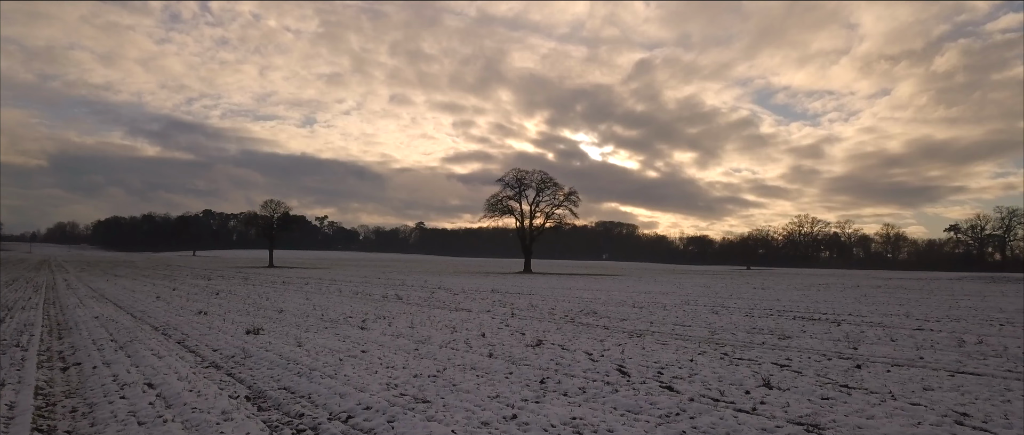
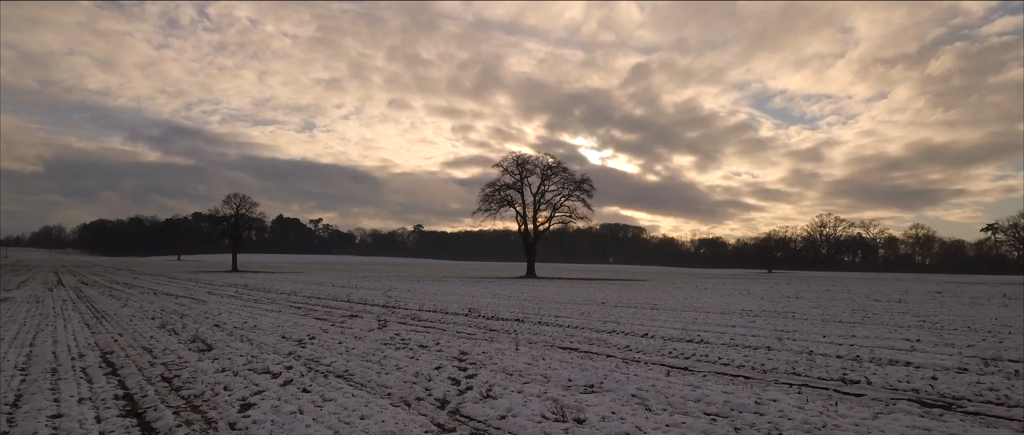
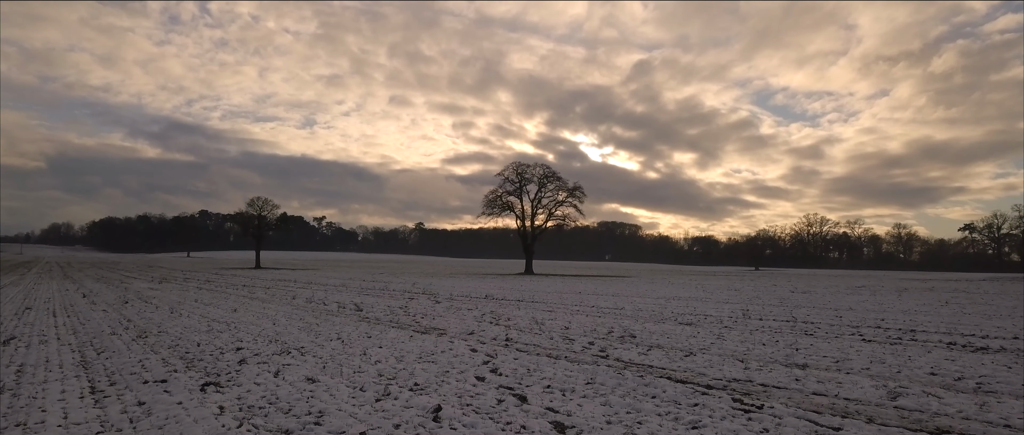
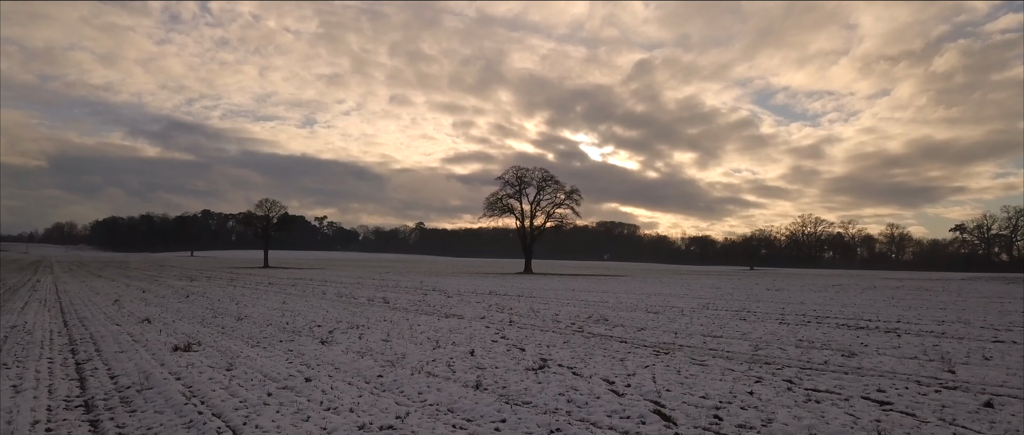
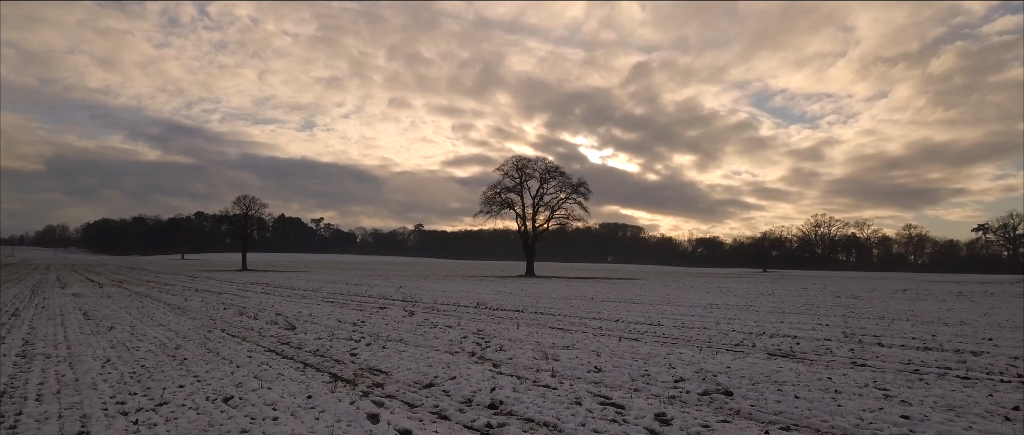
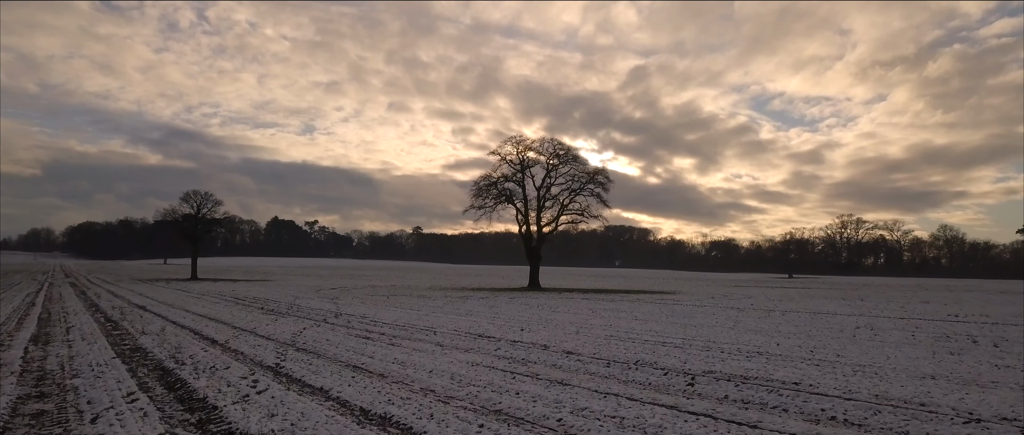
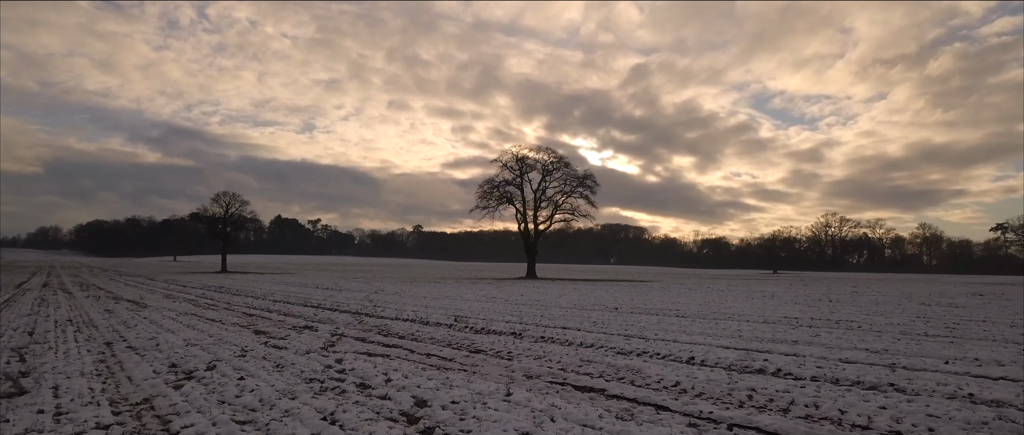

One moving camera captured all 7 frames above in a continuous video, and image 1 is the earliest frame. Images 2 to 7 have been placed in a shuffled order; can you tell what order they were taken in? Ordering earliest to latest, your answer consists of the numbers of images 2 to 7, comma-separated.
4, 3, 5, 2, 7, 6
